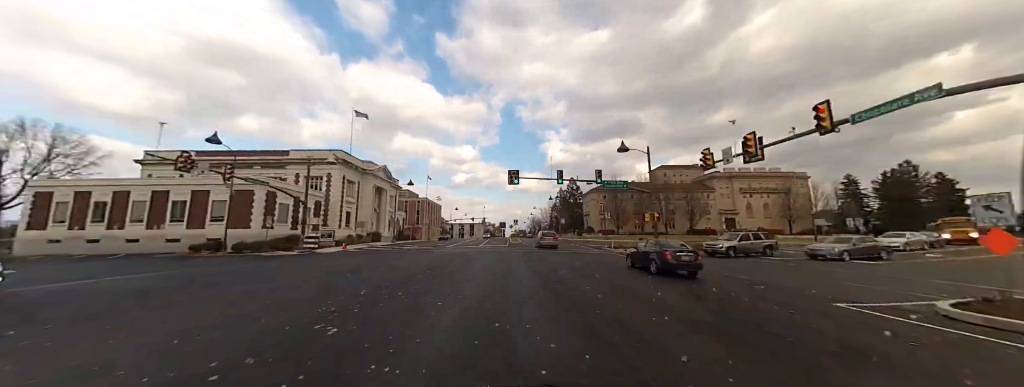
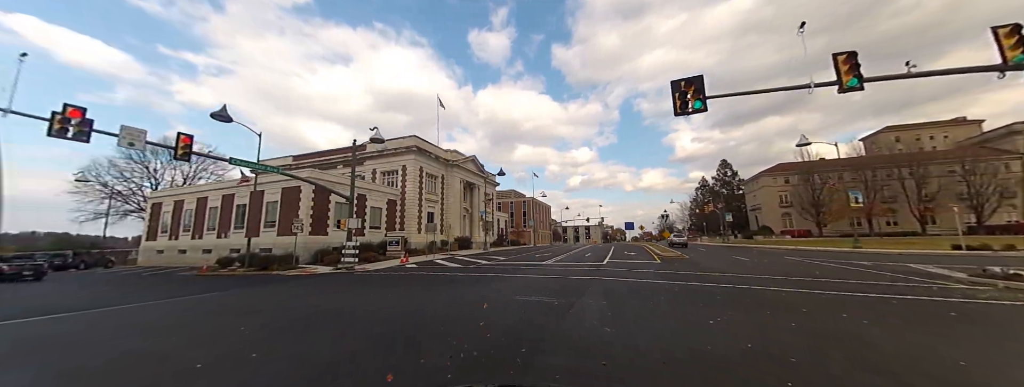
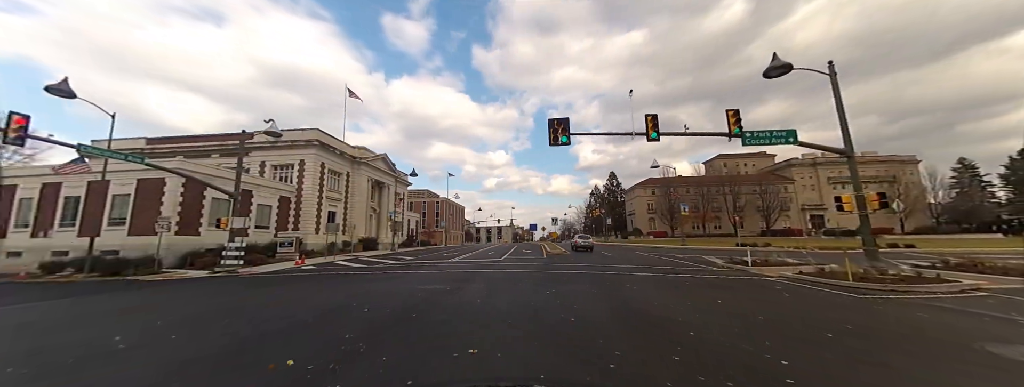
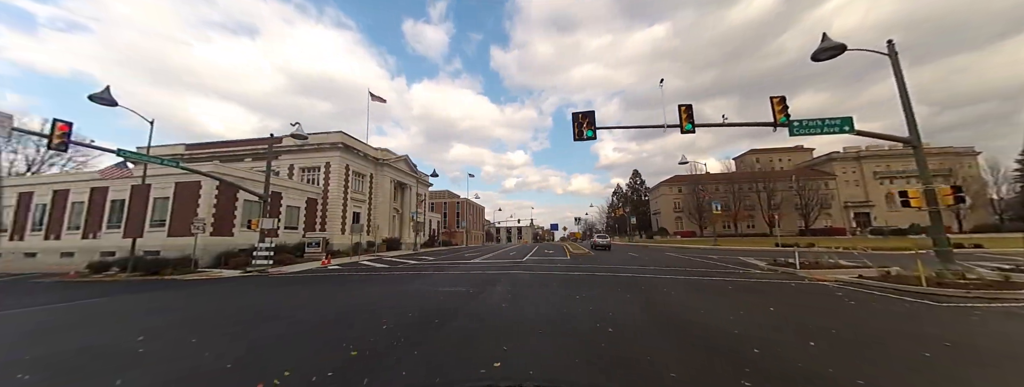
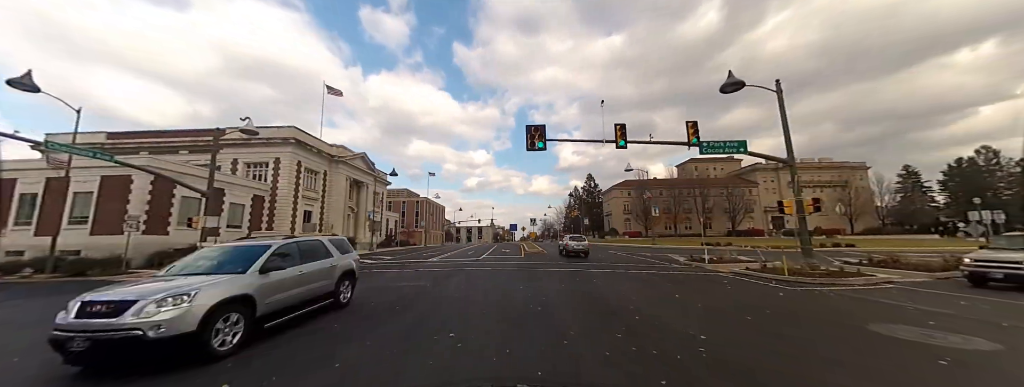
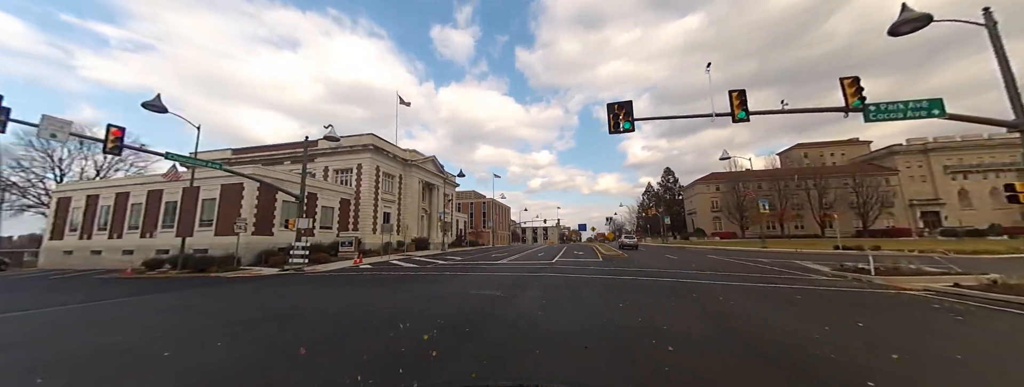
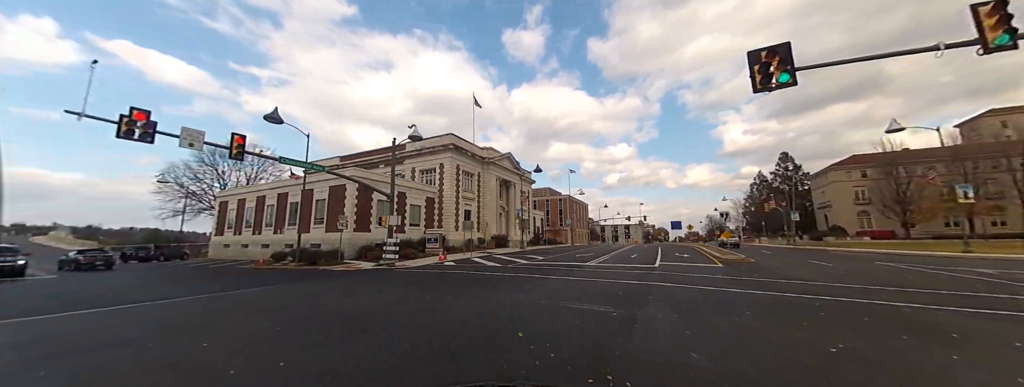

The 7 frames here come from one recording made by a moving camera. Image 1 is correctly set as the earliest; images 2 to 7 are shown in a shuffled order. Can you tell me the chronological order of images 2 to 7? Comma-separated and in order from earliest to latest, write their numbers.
5, 3, 4, 6, 2, 7
